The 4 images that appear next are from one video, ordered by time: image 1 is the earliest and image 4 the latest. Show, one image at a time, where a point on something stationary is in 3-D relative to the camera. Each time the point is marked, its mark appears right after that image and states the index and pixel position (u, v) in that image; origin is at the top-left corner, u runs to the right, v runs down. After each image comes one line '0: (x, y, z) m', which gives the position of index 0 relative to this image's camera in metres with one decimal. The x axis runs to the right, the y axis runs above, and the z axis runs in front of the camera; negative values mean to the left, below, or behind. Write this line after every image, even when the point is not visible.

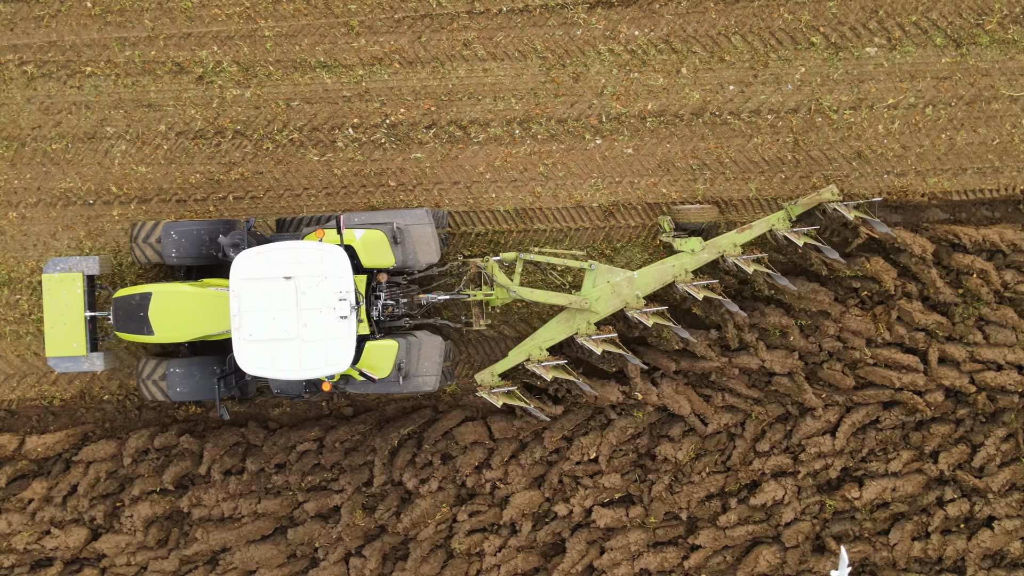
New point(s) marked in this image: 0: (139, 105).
0: (-2.3, +1.1, +7.1) m
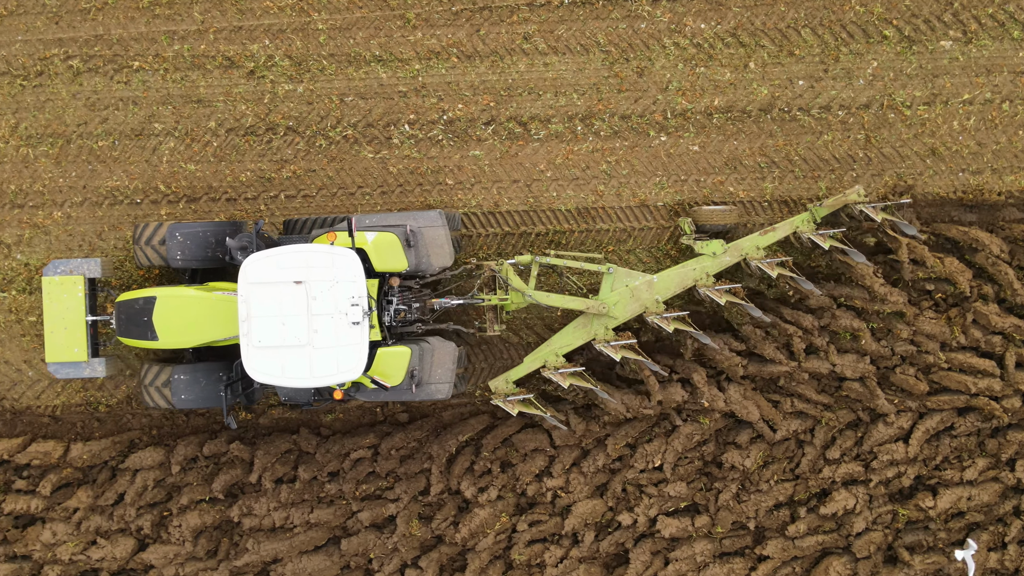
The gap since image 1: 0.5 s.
0: (-1.9, +1.1, +6.8) m
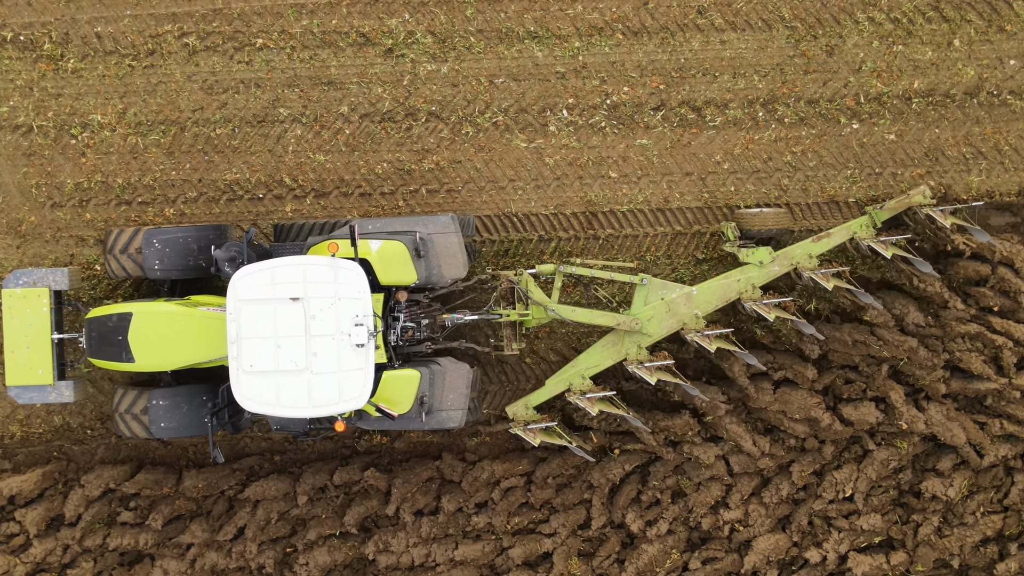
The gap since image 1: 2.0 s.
0: (-1.0, +1.1, +6.0) m
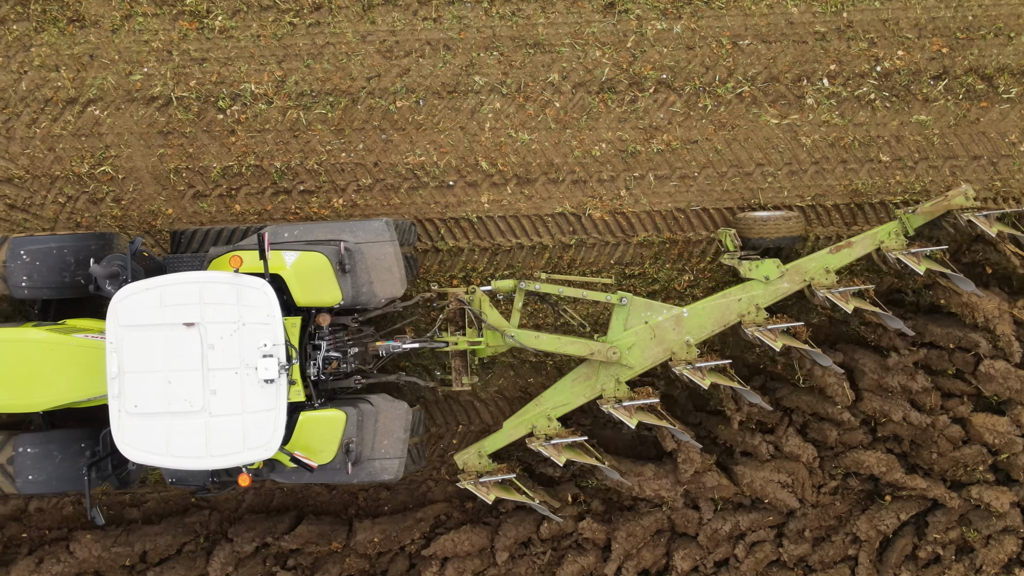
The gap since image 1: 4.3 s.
0: (0.0, +1.0, +4.9) m
